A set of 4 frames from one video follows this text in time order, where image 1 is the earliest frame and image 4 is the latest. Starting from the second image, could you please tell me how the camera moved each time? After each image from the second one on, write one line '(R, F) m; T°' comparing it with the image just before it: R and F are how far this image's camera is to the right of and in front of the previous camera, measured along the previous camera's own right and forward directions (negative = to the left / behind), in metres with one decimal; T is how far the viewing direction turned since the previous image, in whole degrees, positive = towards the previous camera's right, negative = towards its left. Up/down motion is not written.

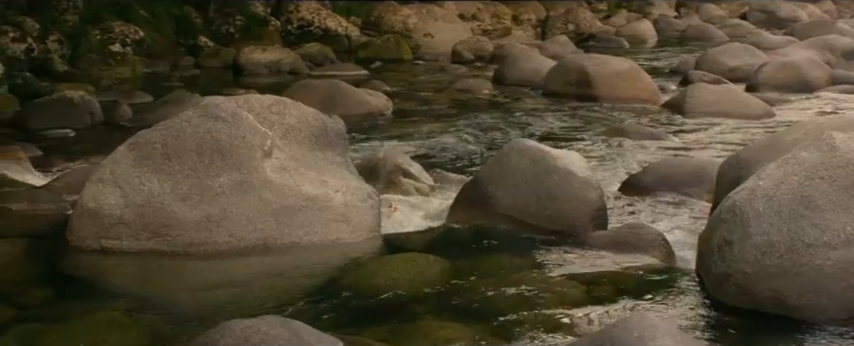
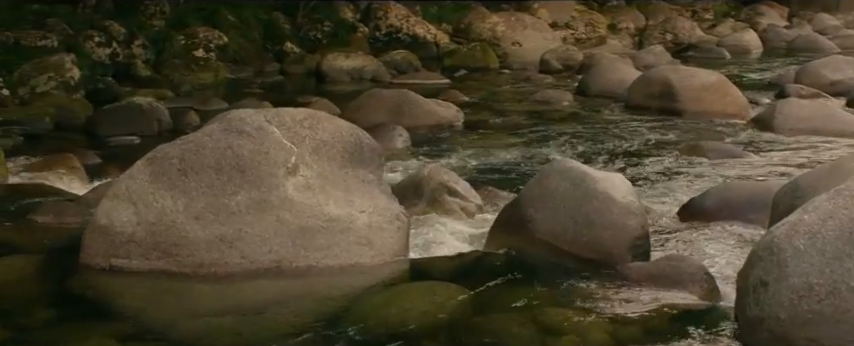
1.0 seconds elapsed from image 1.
(+0.5, +0.4) m; -6°
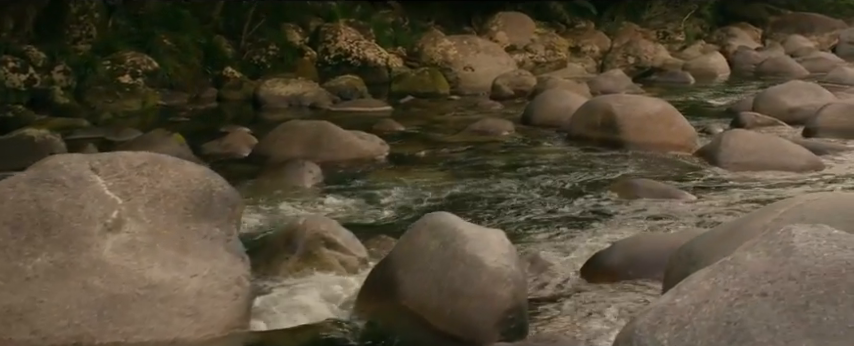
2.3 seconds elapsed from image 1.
(+0.8, +0.9) m; +1°
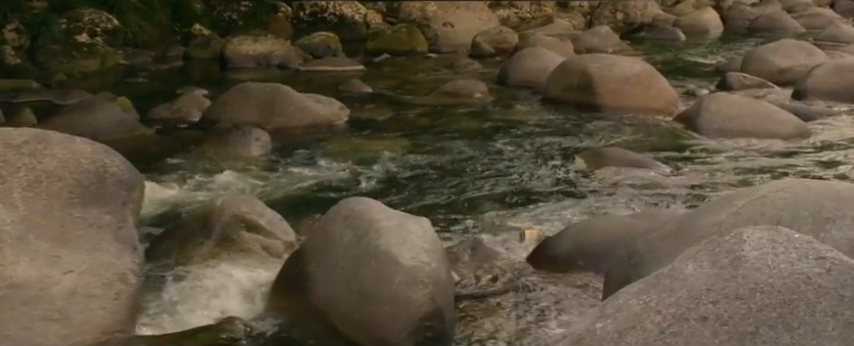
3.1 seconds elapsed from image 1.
(+0.4, +0.8) m; 0°
